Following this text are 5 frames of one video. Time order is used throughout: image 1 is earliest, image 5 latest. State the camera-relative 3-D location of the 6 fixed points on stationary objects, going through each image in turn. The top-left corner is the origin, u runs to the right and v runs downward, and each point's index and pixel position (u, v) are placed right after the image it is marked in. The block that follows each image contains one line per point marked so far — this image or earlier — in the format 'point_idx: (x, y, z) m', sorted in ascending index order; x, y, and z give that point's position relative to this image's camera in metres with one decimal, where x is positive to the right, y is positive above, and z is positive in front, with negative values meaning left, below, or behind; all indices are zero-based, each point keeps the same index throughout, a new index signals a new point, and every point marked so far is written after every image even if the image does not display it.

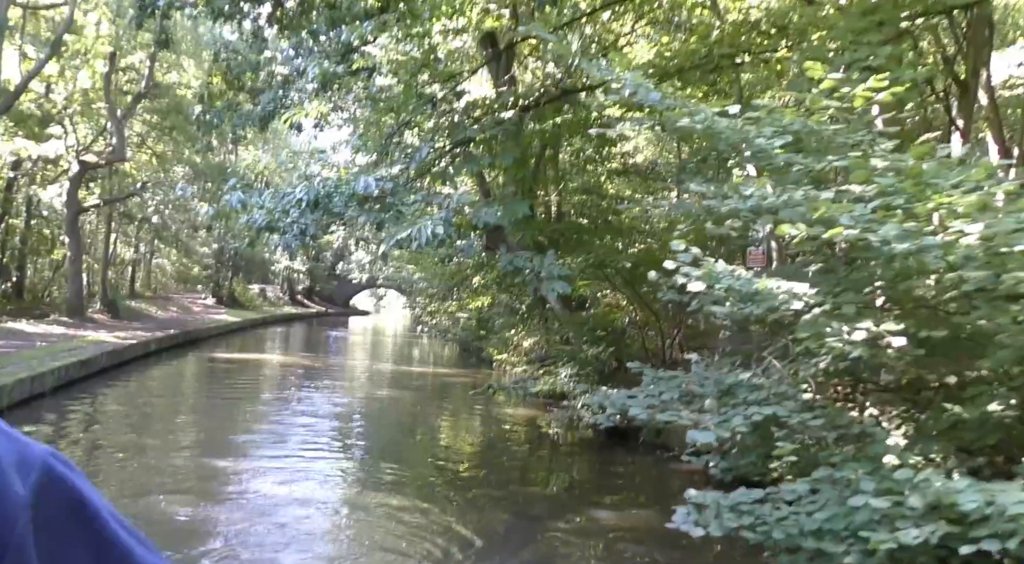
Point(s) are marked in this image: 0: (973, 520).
0: (+1.6, -0.8, +2.7) m
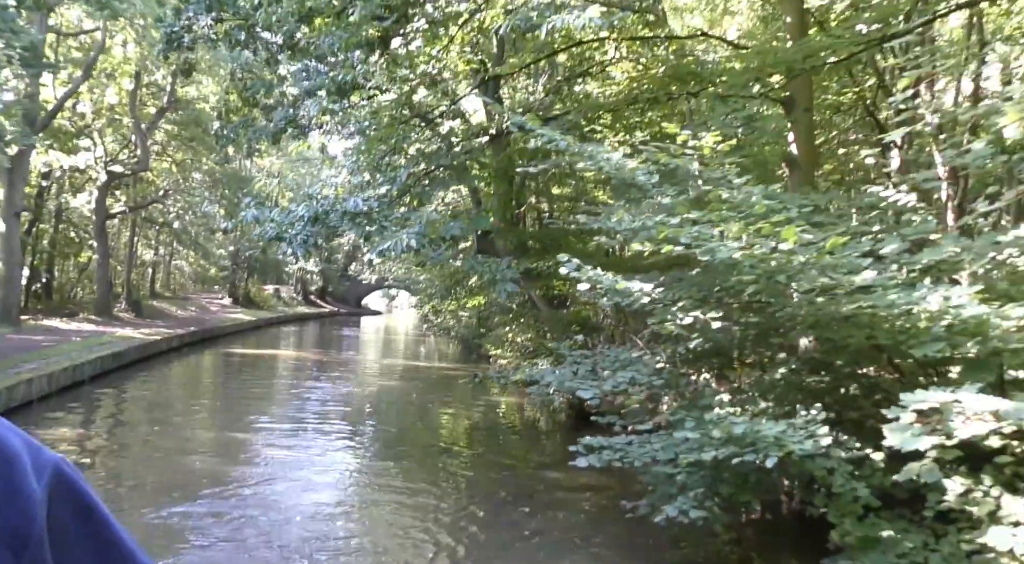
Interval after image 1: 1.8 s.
0: (+1.2, -0.8, +4.0) m
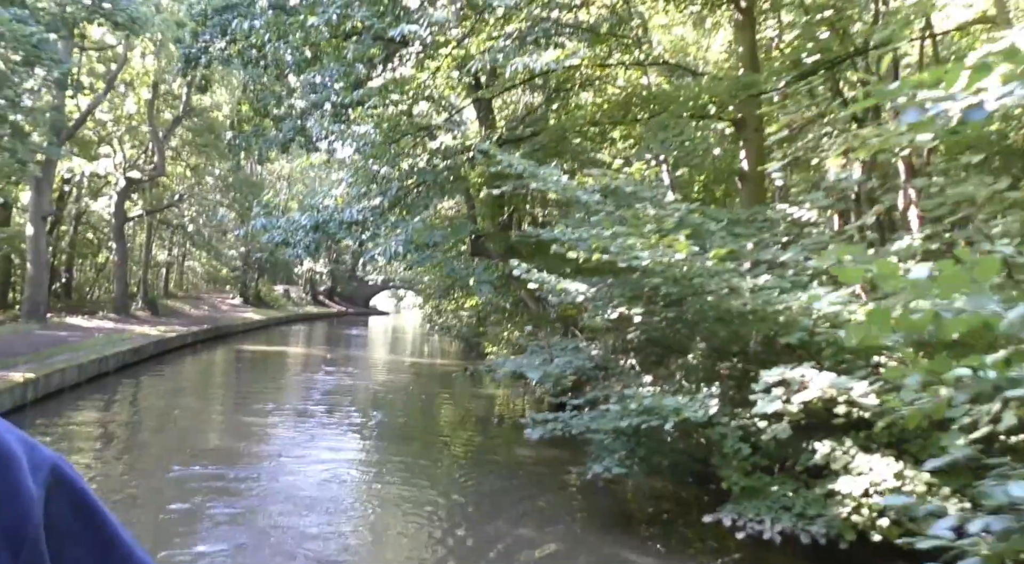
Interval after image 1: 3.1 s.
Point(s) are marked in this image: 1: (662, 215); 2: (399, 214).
0: (+0.9, -0.8, +5.0) m
1: (+1.1, +0.5, +5.7) m
2: (-1.5, +0.9, +10.1) m
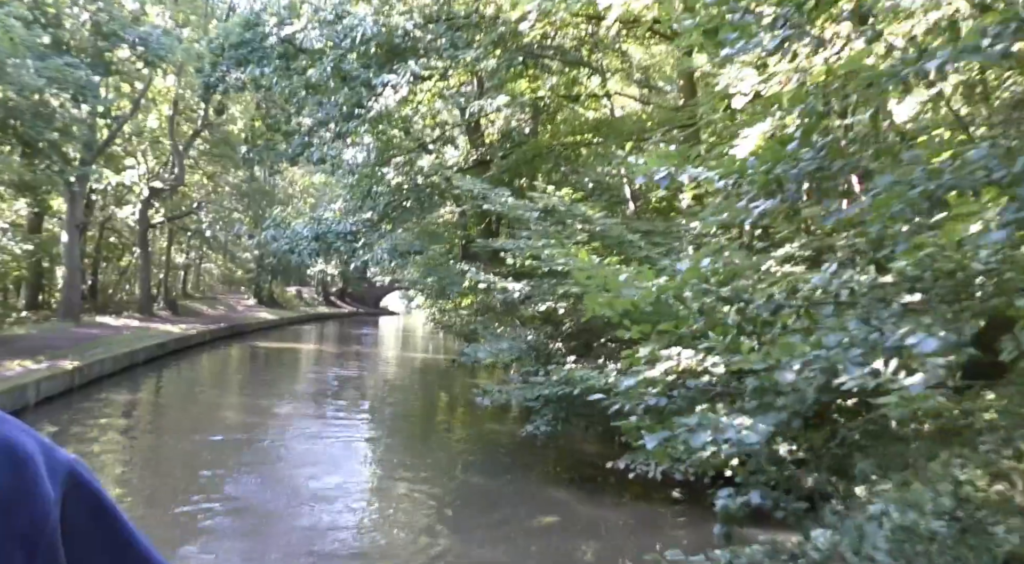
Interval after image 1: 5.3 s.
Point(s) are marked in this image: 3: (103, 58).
0: (+0.5, -0.8, +6.5) m
1: (+0.7, +0.5, +7.2) m
2: (-1.8, +0.9, +11.6) m
3: (-6.7, +3.7, +12.7) m
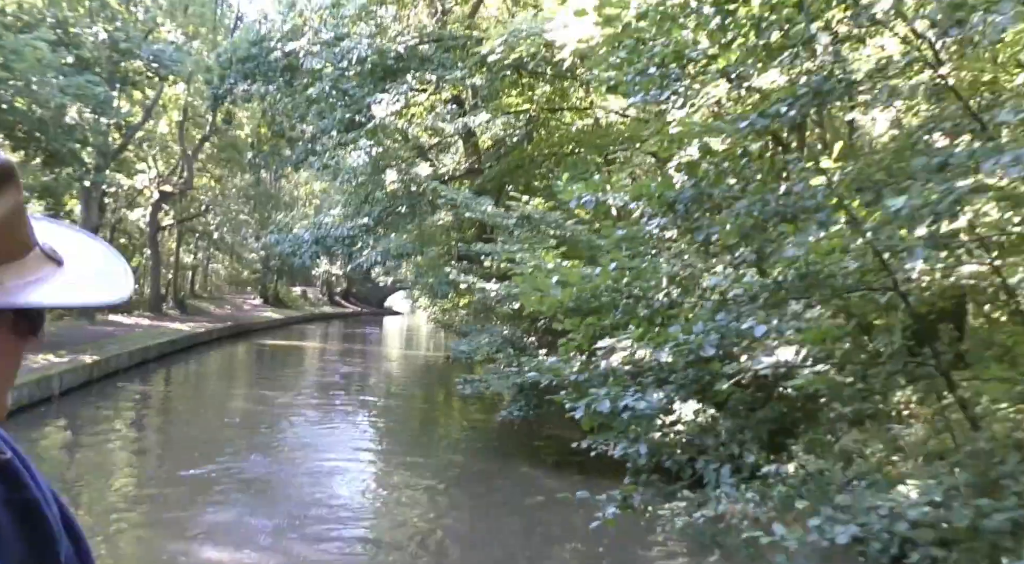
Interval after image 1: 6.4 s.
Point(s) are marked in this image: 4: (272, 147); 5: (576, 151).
0: (+0.3, -0.8, +7.3) m
1: (+0.5, +0.5, +8.0) m
2: (-2.0, +0.9, +12.4) m
3: (-6.9, +3.7, +13.6) m
4: (-4.4, +2.5, +14.1) m
5: (+0.9, +1.7, +10.4) m
